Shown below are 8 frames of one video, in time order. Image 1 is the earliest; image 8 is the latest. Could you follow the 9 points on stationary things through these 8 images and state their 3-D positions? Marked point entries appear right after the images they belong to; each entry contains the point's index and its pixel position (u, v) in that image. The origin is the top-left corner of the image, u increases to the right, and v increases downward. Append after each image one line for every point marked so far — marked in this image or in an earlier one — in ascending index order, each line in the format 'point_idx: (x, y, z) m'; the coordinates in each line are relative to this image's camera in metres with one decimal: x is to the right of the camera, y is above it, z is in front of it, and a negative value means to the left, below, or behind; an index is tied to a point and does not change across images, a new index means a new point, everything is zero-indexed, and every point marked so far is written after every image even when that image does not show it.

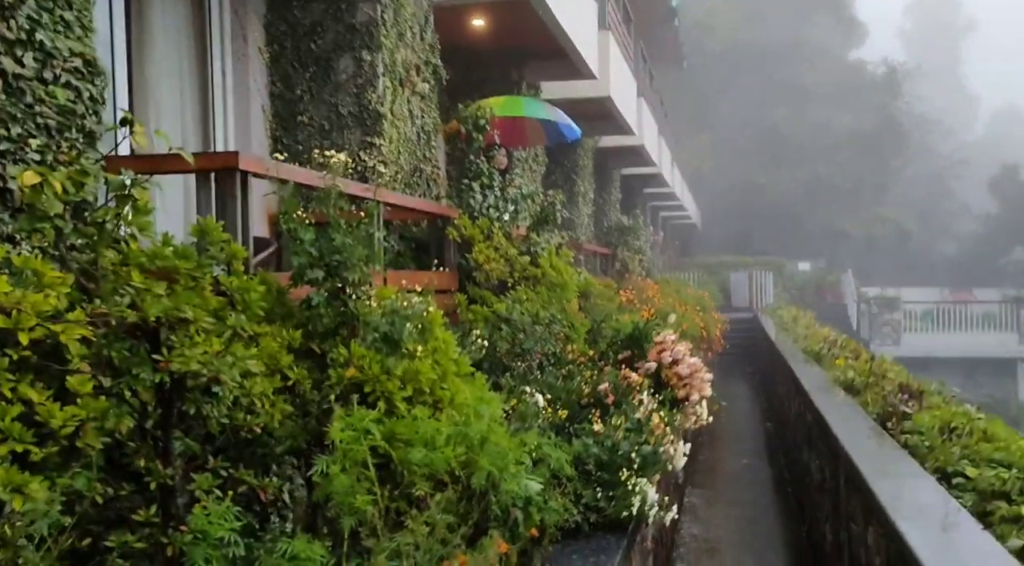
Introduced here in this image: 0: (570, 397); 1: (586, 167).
0: (+0.3, -0.5, +4.9) m
1: (+1.1, +1.7, +15.6) m
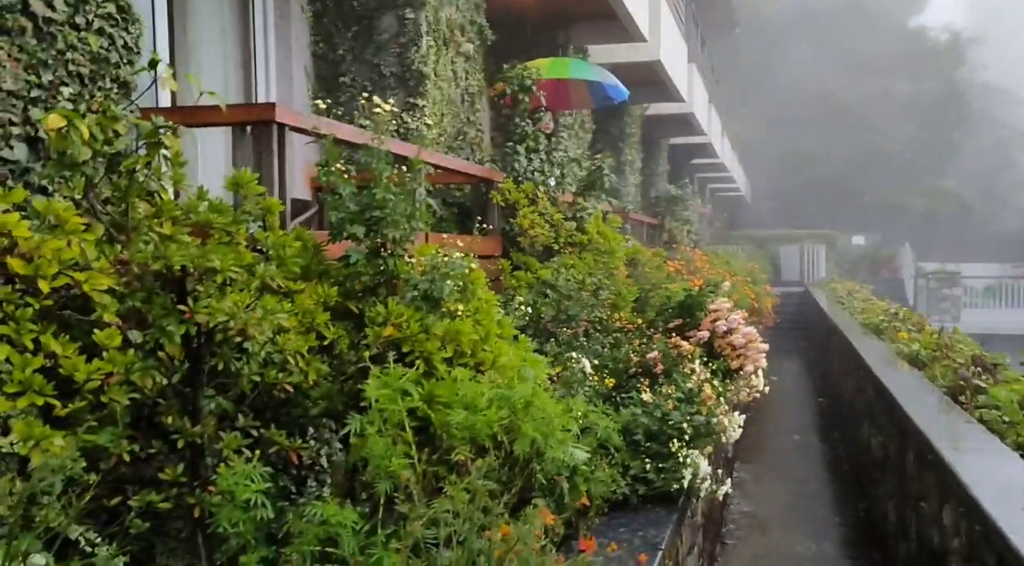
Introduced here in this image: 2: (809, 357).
0: (+0.5, -0.4, +4.7) m
1: (+1.8, +2.1, +15.3) m
2: (+4.1, -1.0, +14.4) m
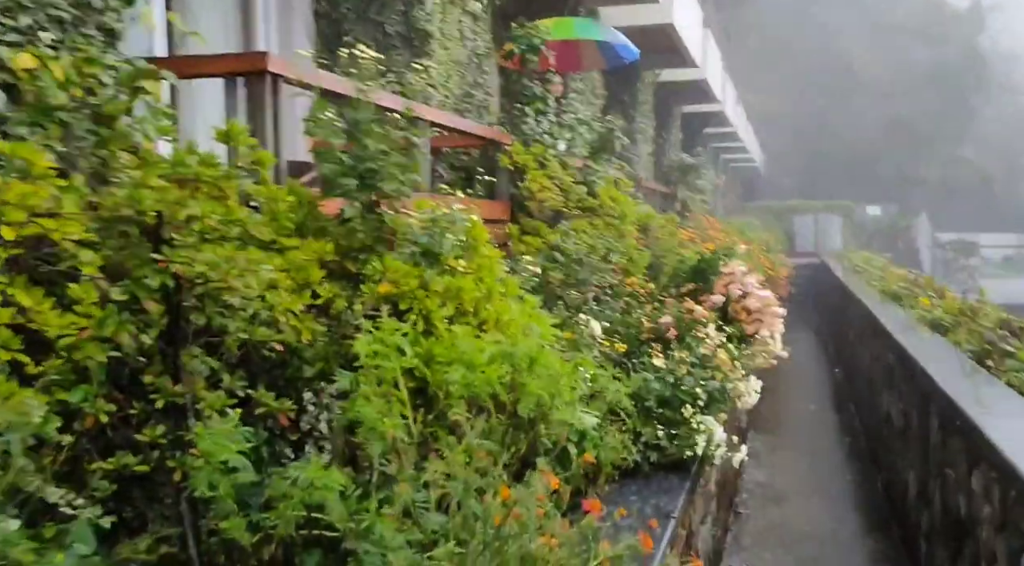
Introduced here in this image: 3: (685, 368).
0: (+0.5, -0.2, +4.6) m
1: (+1.9, +2.6, +15.1) m
2: (+4.2, -0.6, +14.2) m
3: (+0.7, -0.3, +4.1) m
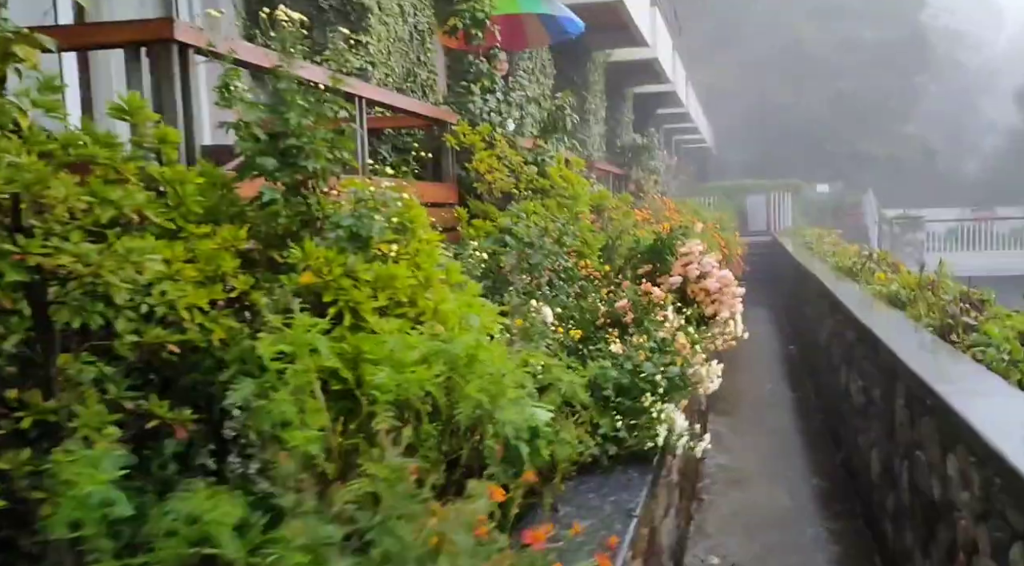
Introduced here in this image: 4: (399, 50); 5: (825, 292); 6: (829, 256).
0: (+0.3, -0.1, +4.3) m
1: (+1.2, +2.8, +14.8) m
2: (+3.6, -0.3, +14.1) m
3: (+0.5, -0.3, +3.8) m
4: (-0.7, +1.5, +6.7) m
5: (+2.3, -0.1, +7.5) m
6: (+3.5, +0.3, +11.5) m
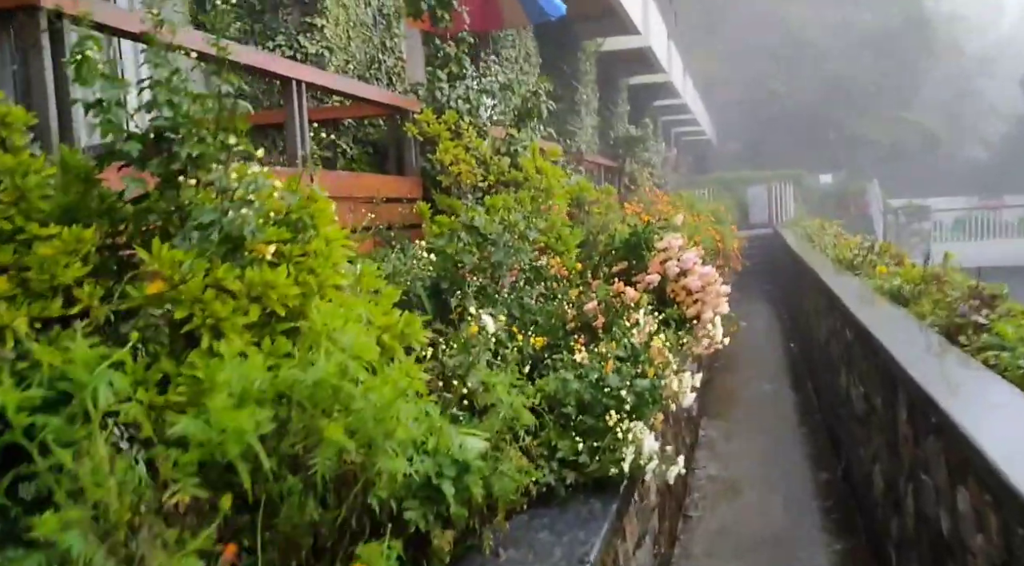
0: (+0.1, -0.1, +3.9) m
1: (+1.1, +2.9, +14.4) m
2: (+3.5, -0.2, +13.6) m
3: (+0.3, -0.3, +3.4) m
4: (-0.9, +1.5, +6.2) m
5: (+2.1, 0.0, +7.0) m
6: (+3.4, +0.4, +11.1) m
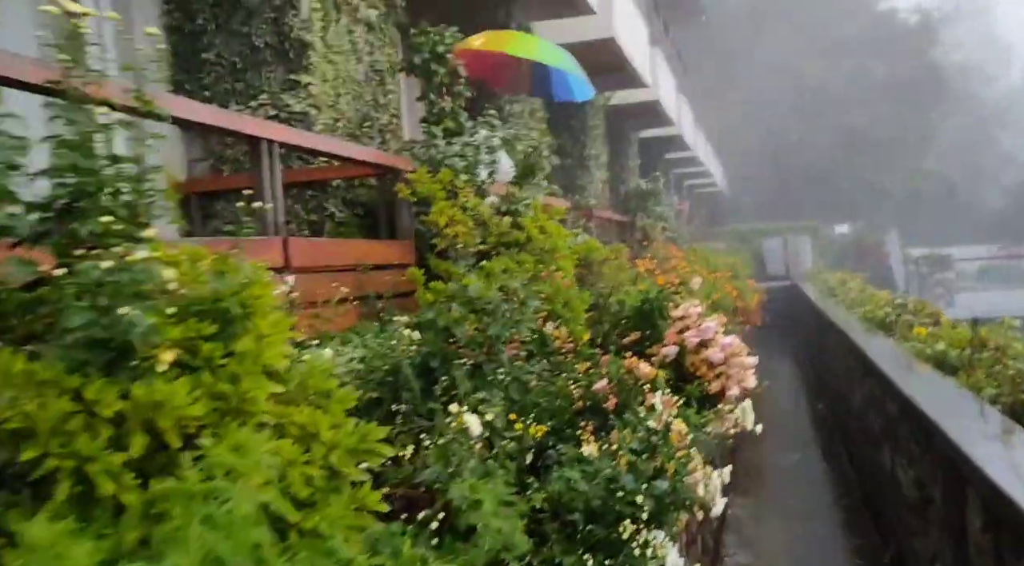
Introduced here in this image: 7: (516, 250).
0: (+0.1, -0.4, +3.4) m
1: (+1.1, +2.1, +14.0) m
2: (+3.7, -0.9, +13.1) m
3: (+0.3, -0.5, +2.9) m
4: (-0.9, +1.1, +5.8) m
5: (+2.1, -0.4, +6.5) m
6: (+3.4, -0.2, +10.6) m
7: (0.0, +0.2, +5.2) m
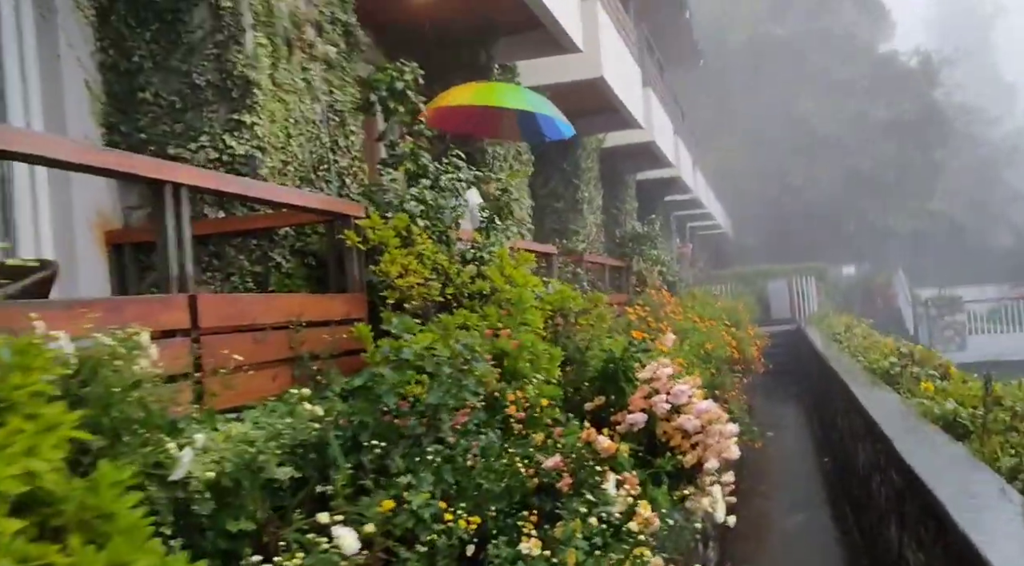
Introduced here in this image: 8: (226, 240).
0: (-0.1, -0.6, +2.9) m
1: (+1.0, +1.5, +13.6) m
2: (+3.6, -1.5, +12.6) m
3: (+0.1, -0.6, +2.4) m
4: (-1.1, +0.8, +5.4) m
5: (+2.0, -0.7, +6.0) m
6: (+3.3, -0.6, +10.1) m
7: (-0.1, -0.1, +4.8) m
8: (-1.3, +0.2, +4.8) m
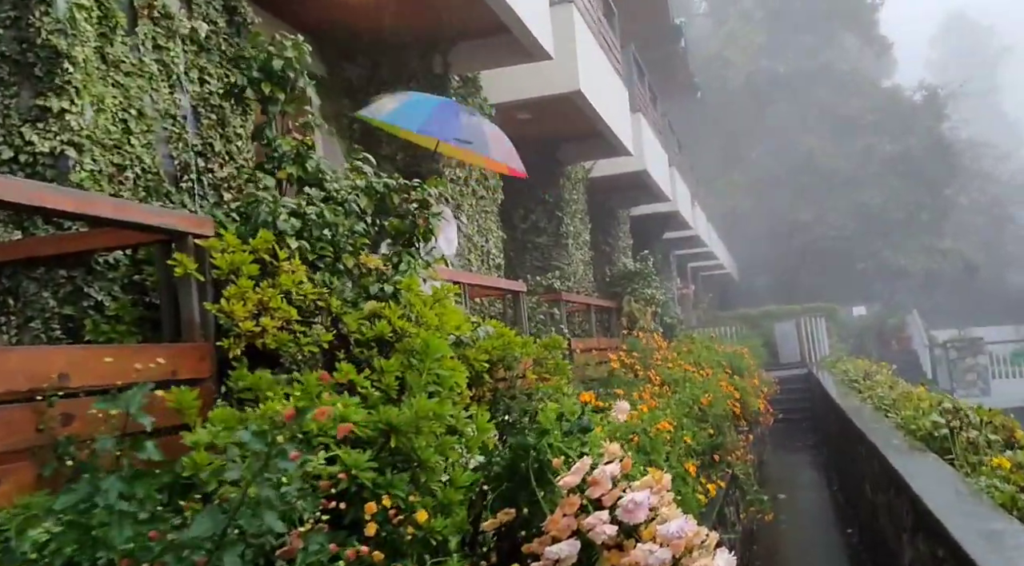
0: (-0.4, -0.6, +1.5) m
1: (+0.8, +0.9, +12.3) m
2: (+3.3, -1.9, +11.1) m
3: (-0.2, -0.7, +1.0) m
4: (-1.4, +0.6, +4.1) m
5: (+1.7, -0.9, +4.6) m
6: (+3.1, -1.0, +8.6) m
7: (-0.4, -0.2, +3.4) m
8: (-1.6, 0.0, +3.4) m
